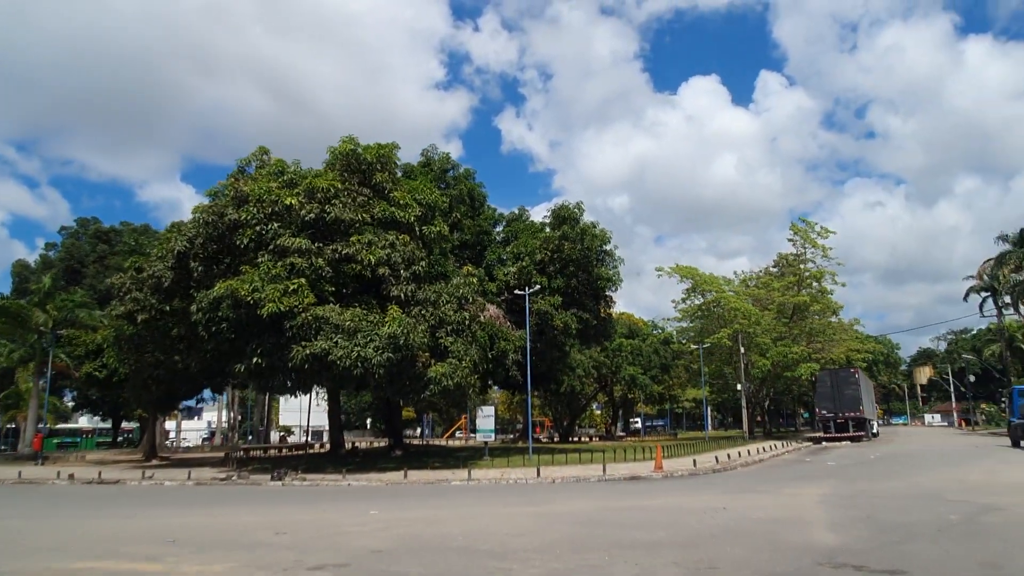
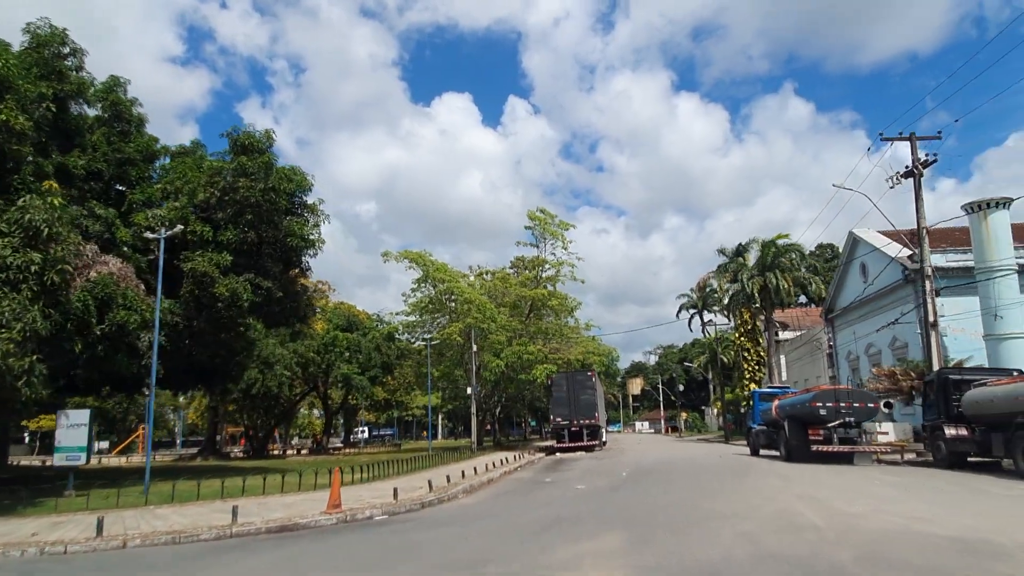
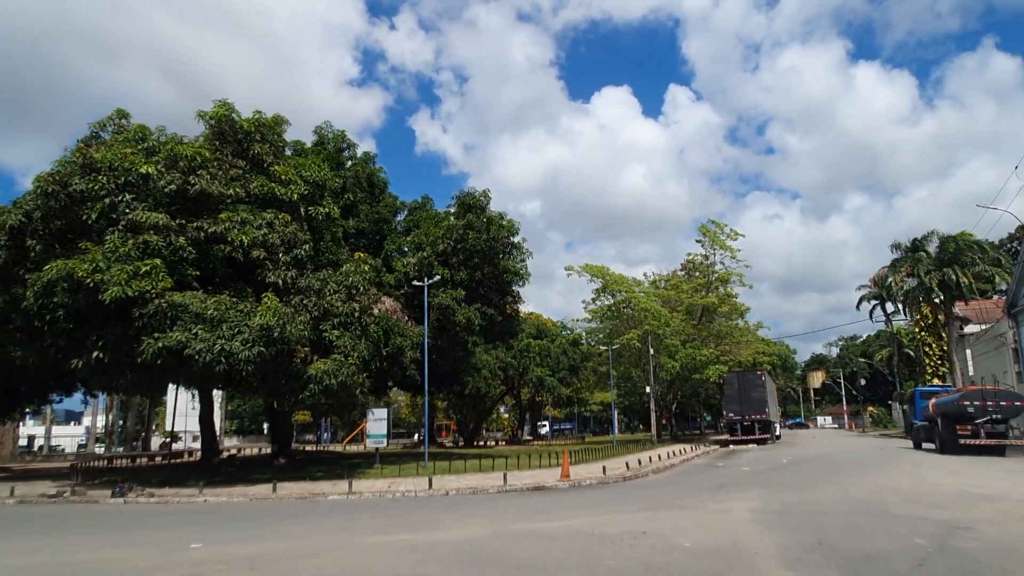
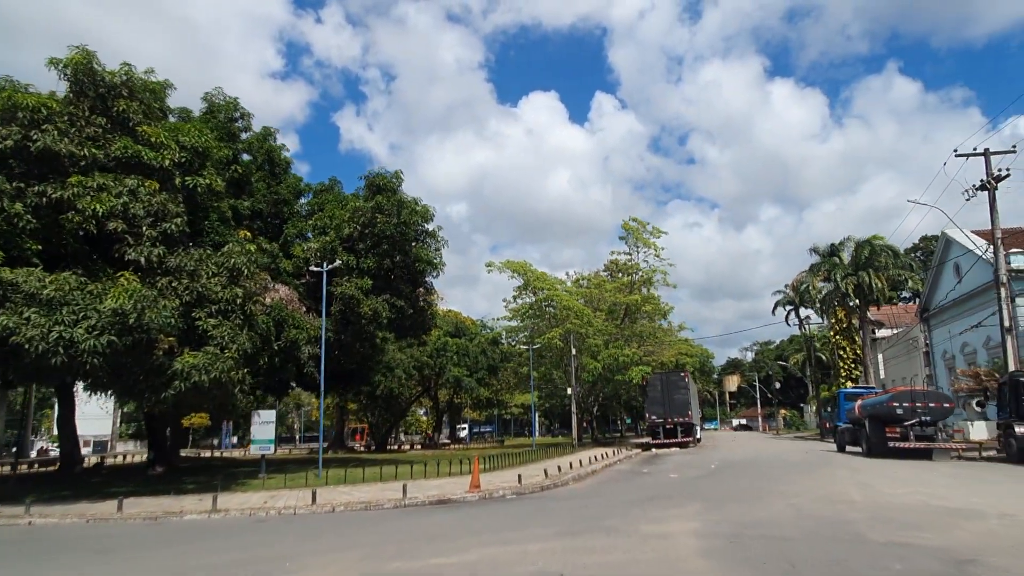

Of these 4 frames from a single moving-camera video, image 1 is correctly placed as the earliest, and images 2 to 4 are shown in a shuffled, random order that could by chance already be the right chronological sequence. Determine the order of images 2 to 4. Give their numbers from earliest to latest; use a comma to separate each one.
3, 4, 2
